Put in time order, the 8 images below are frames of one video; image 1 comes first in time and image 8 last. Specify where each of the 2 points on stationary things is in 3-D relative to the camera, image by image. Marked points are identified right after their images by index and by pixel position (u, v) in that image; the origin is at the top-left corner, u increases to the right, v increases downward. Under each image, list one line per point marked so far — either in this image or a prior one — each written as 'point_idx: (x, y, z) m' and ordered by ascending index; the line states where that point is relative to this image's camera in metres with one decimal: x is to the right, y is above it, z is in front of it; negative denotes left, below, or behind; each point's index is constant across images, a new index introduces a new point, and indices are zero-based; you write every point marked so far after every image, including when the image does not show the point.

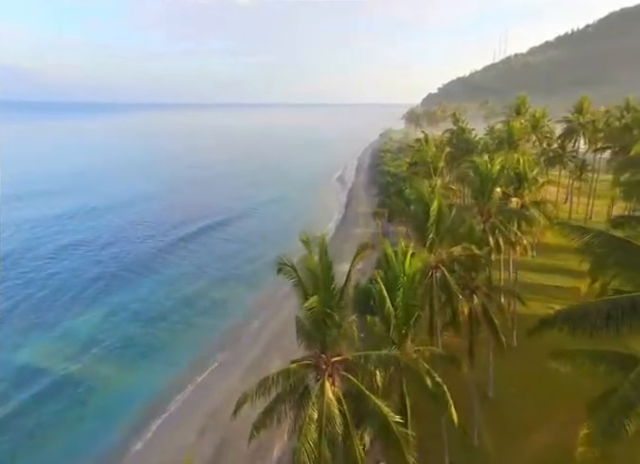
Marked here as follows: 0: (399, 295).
0: (+2.2, -1.8, +10.5) m
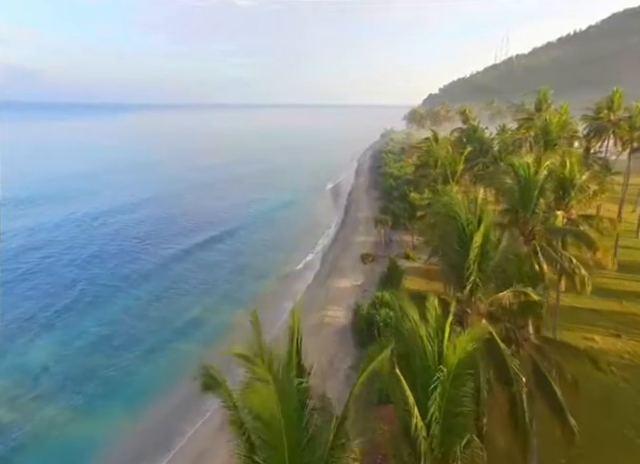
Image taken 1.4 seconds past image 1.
0: (+1.8, -2.7, +6.0) m
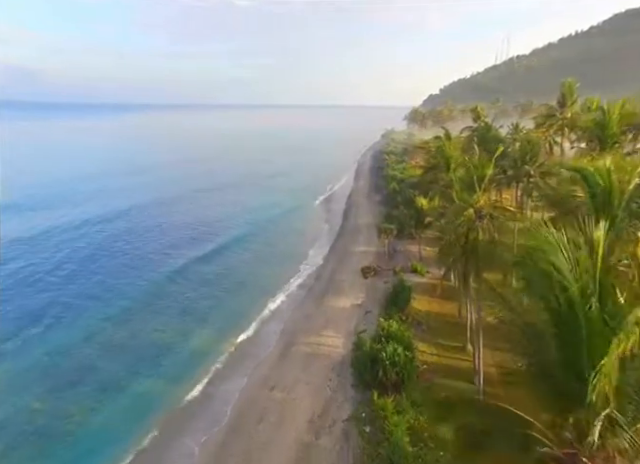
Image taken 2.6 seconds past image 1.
0: (+1.5, -3.7, +1.5) m
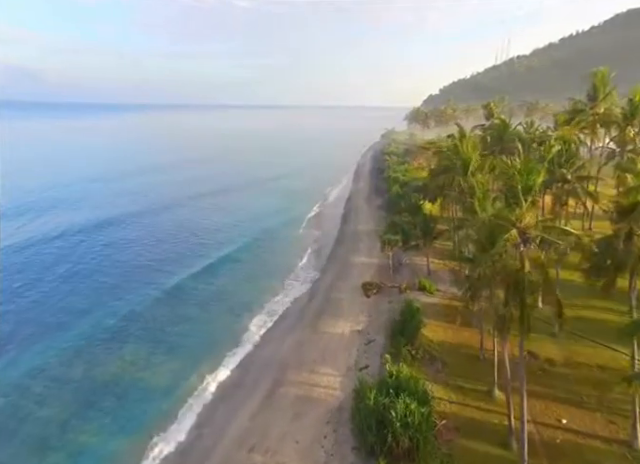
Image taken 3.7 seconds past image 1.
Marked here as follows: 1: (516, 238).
0: (+1.1, -4.7, -3.0) m
1: (+6.6, -0.2, +12.5) m
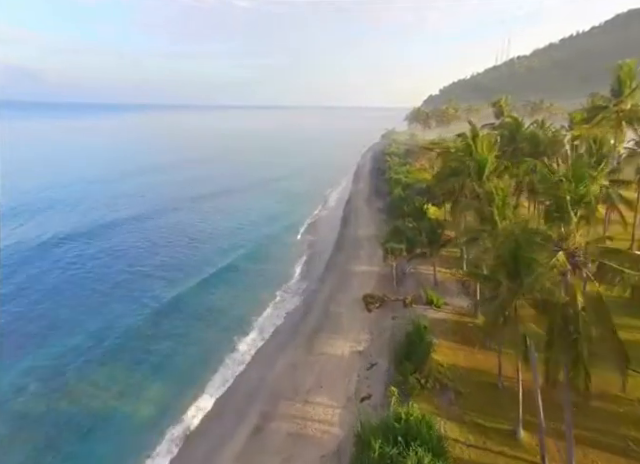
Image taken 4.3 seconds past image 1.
0: (+0.9, -5.3, -5.7) m
1: (+6.4, -0.8, +9.8) m
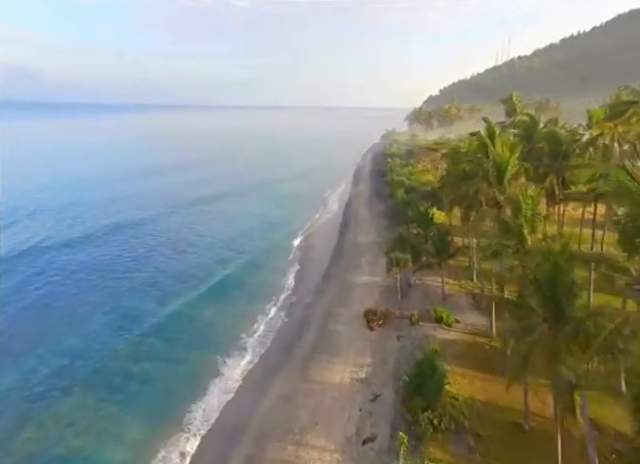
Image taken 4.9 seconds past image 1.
0: (+0.7, -5.9, -8.5) m
1: (+6.2, -1.5, +7.0) m
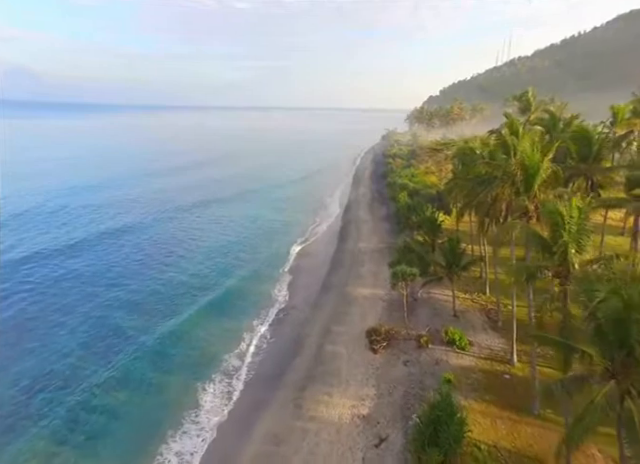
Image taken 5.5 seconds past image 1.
0: (+0.6, -6.5, -11.5) m
1: (+6.0, -2.1, +4.0) m
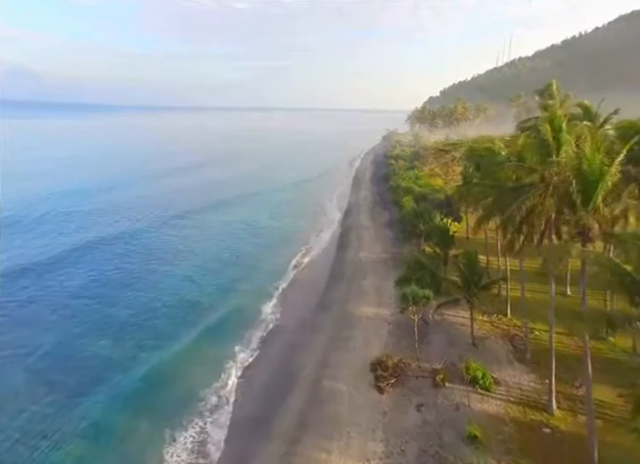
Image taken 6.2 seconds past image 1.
0: (+0.4, -7.3, -15.2) m
1: (+5.8, -2.9, +0.3) m
